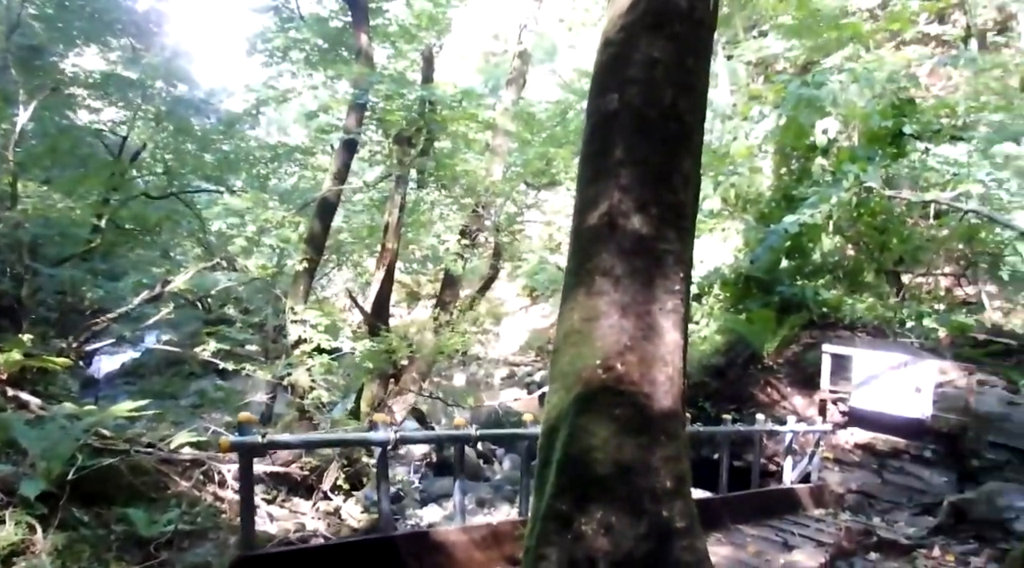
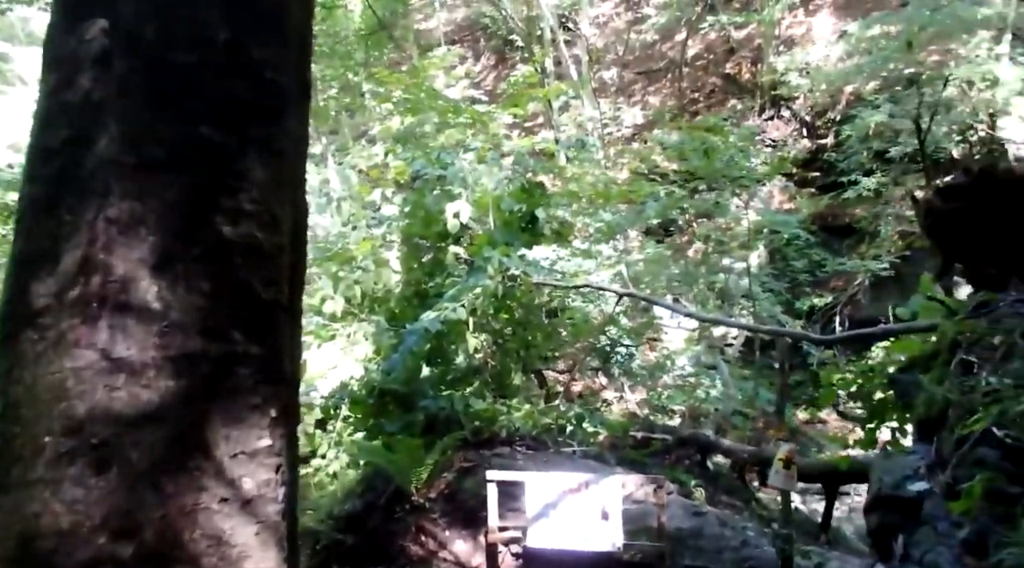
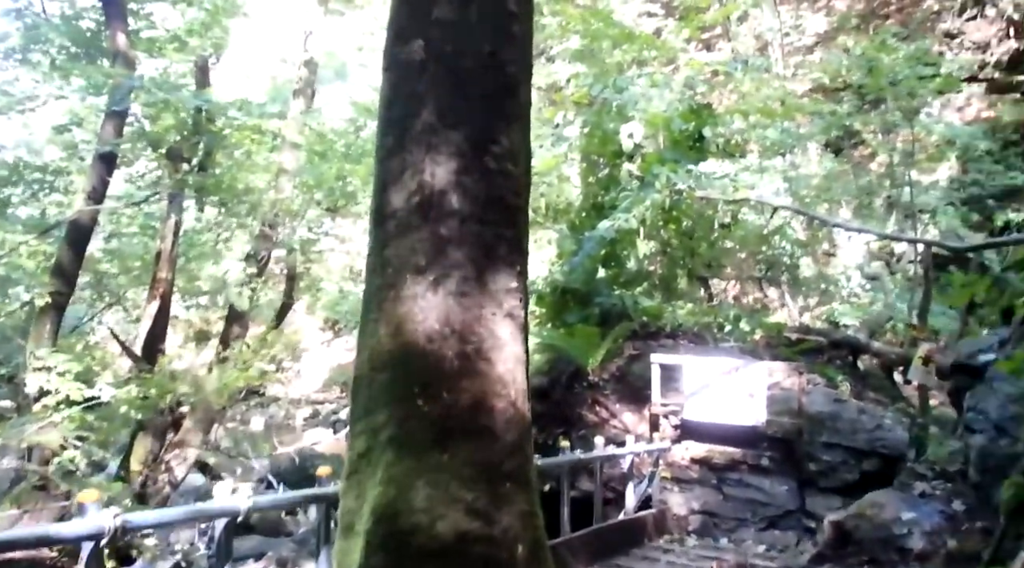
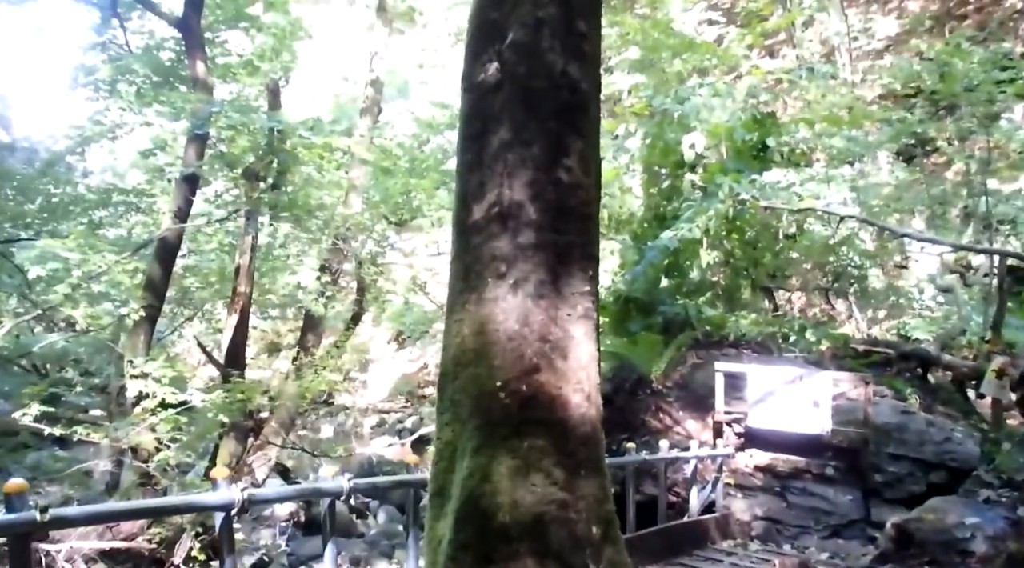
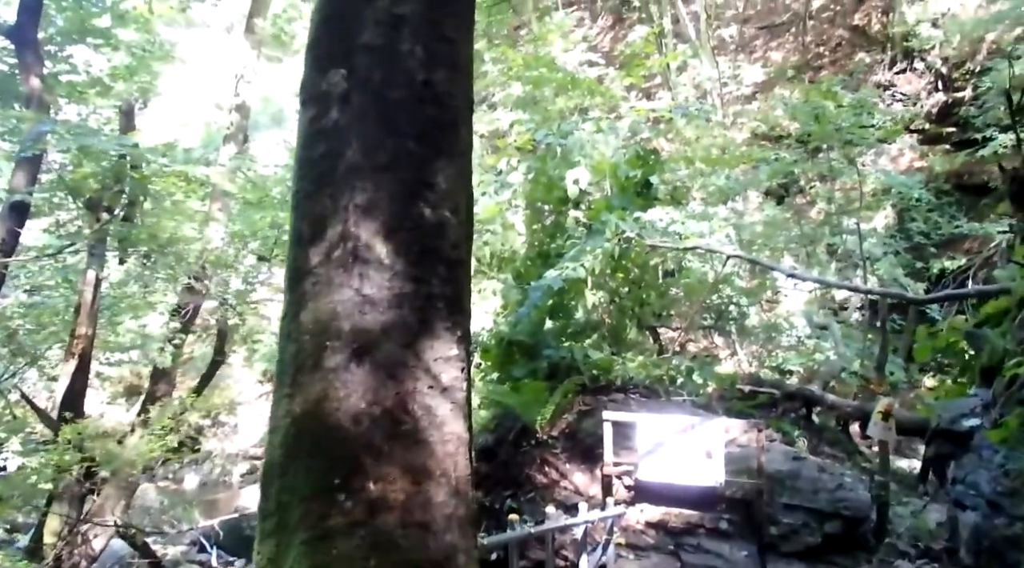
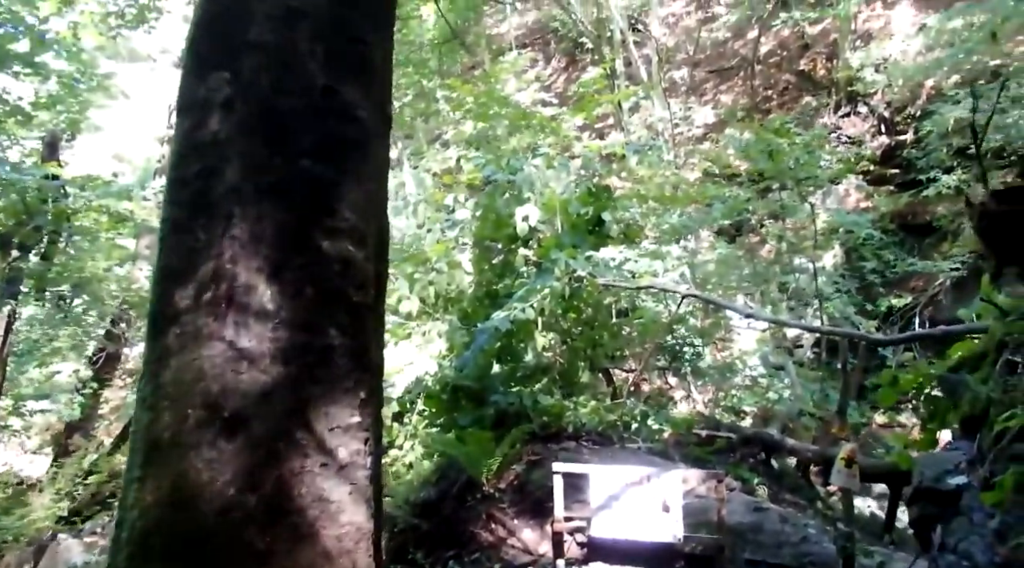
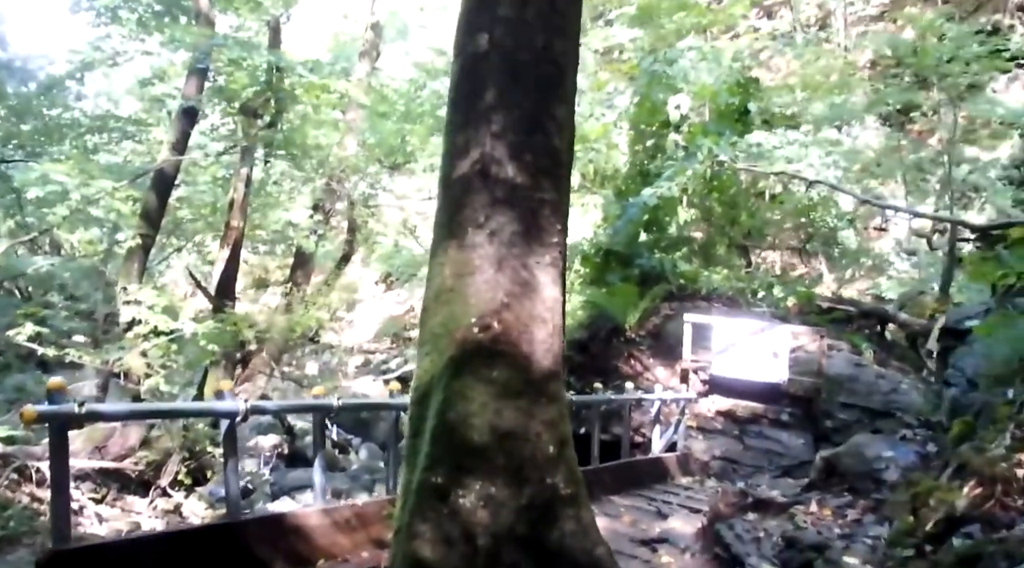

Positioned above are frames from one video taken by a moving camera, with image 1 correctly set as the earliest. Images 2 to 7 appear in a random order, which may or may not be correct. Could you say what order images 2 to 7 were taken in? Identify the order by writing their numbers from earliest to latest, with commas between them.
7, 4, 3, 5, 6, 2
